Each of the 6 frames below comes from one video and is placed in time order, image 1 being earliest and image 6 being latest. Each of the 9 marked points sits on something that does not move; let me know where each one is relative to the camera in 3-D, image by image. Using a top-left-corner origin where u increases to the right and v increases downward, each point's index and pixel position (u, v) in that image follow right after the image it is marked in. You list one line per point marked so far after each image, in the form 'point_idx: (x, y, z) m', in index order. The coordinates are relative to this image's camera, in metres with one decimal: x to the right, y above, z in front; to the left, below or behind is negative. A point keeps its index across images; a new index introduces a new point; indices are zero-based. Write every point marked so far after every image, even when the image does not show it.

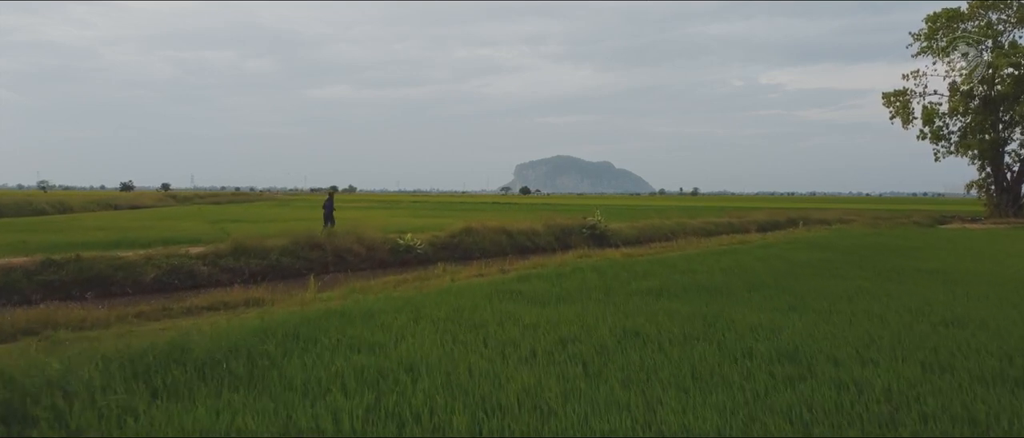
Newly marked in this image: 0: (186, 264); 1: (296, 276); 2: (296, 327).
0: (-7.1, -1.0, +17.7) m
1: (-5.2, -1.4, +19.5) m
2: (-2.4, -1.2, +8.9) m
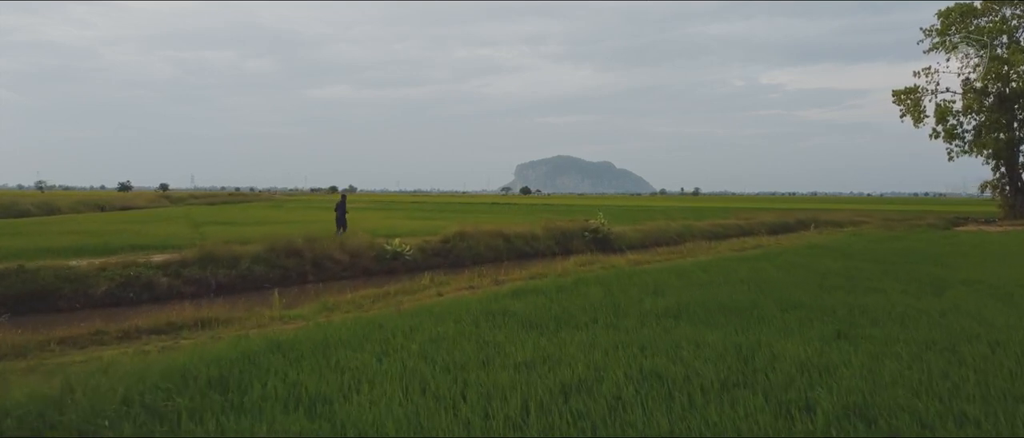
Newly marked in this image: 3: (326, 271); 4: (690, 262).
0: (-7.2, -1.1, +15.9) m
1: (-5.3, -1.5, +17.7) m
2: (-2.5, -1.3, +7.1) m
3: (-4.4, -1.2, +19.0) m
4: (+4.2, -1.0, +19.3) m
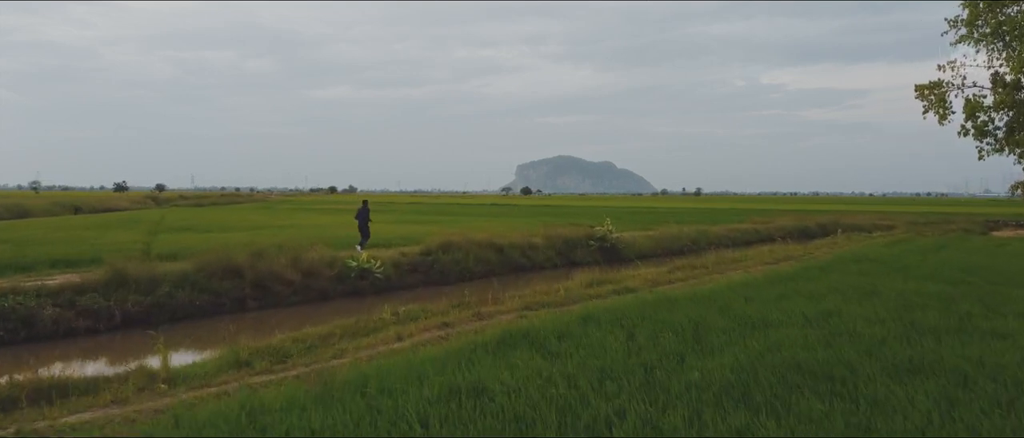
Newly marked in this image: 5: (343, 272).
0: (-7.4, -1.3, +12.3) m
1: (-5.5, -1.7, +14.1) m
2: (-2.7, -1.5, +3.5) m
3: (-4.6, -1.4, +15.4) m
4: (+4.0, -1.2, +15.6) m
5: (-3.5, -1.1, +16.8) m
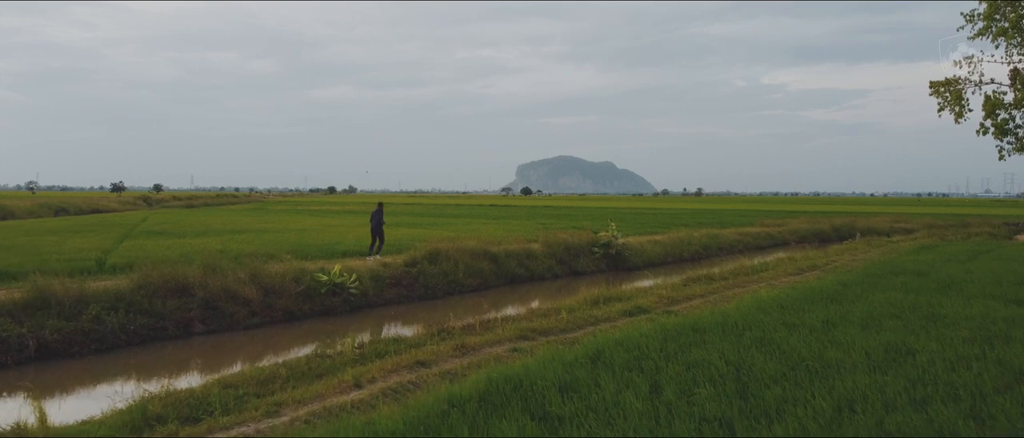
0: (-7.5, -1.4, +10.1) m
1: (-5.6, -1.8, +11.9) m
2: (-2.8, -1.6, +1.3) m
3: (-4.7, -1.6, +13.2) m
4: (+3.9, -1.4, +13.4) m
5: (-3.6, -1.2, +14.6) m
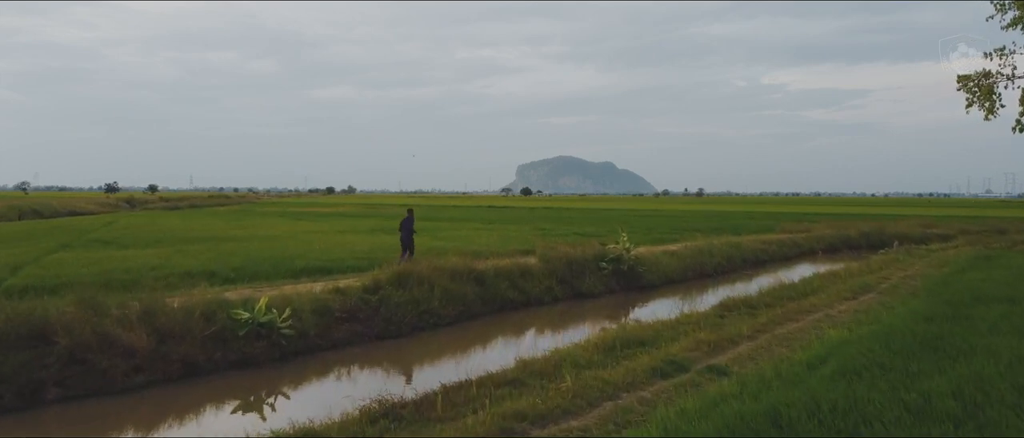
0: (-7.7, -1.7, +6.4) m
1: (-5.8, -2.0, +8.2) m
2: (-3.0, -1.9, -2.4) m
3: (-4.9, -1.8, +9.5) m
4: (+3.7, -1.6, +9.7) m
5: (-3.8, -1.5, +10.9) m
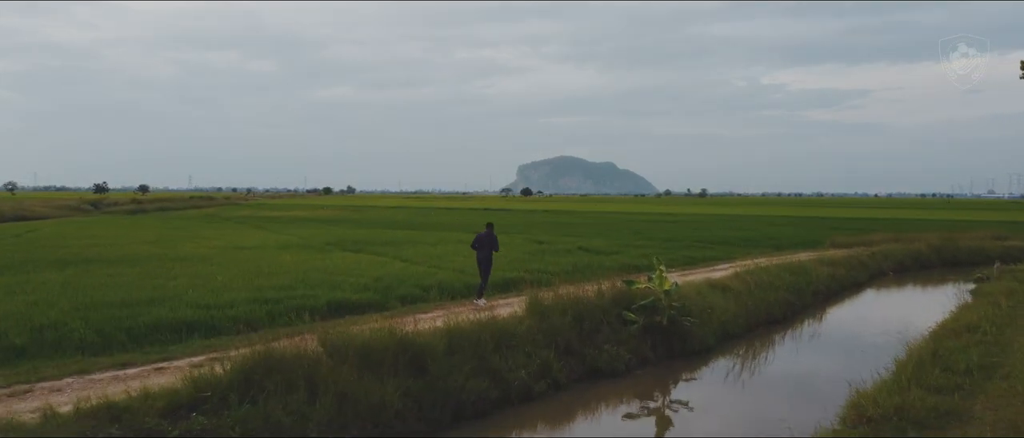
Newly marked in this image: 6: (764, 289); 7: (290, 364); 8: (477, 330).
0: (-8.1, -2.1, -0.5) m
1: (-6.2, -2.4, +1.3) m
2: (-3.3, -2.2, -9.3) m
3: (-5.2, -2.2, +2.6) m
4: (+3.3, -2.0, +2.9) m
5: (-4.2, -1.9, +4.1) m
6: (+5.2, -1.5, +16.8) m
7: (-2.1, -1.4, +7.7) m
8: (-0.4, -1.4, +10.4) m
